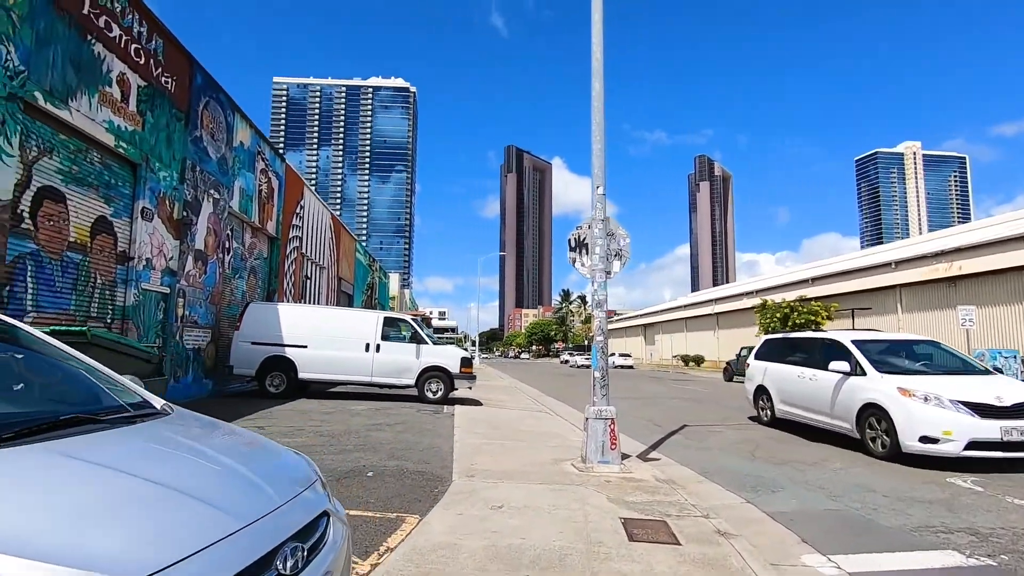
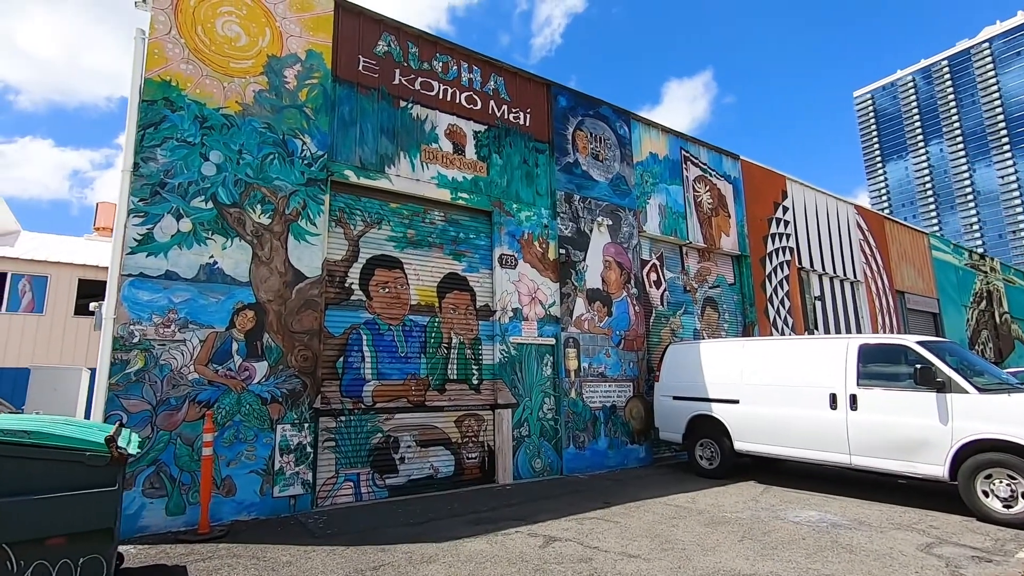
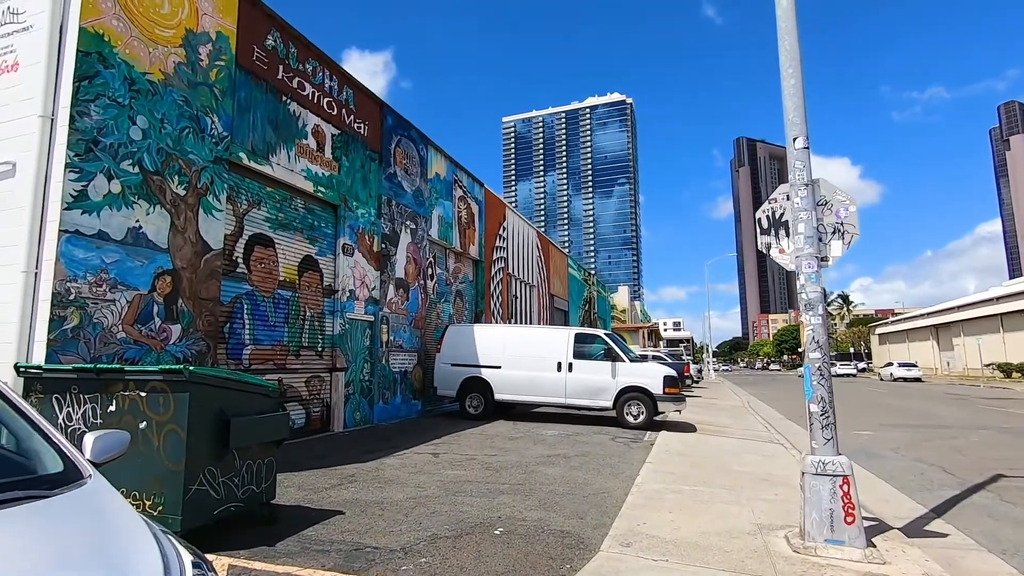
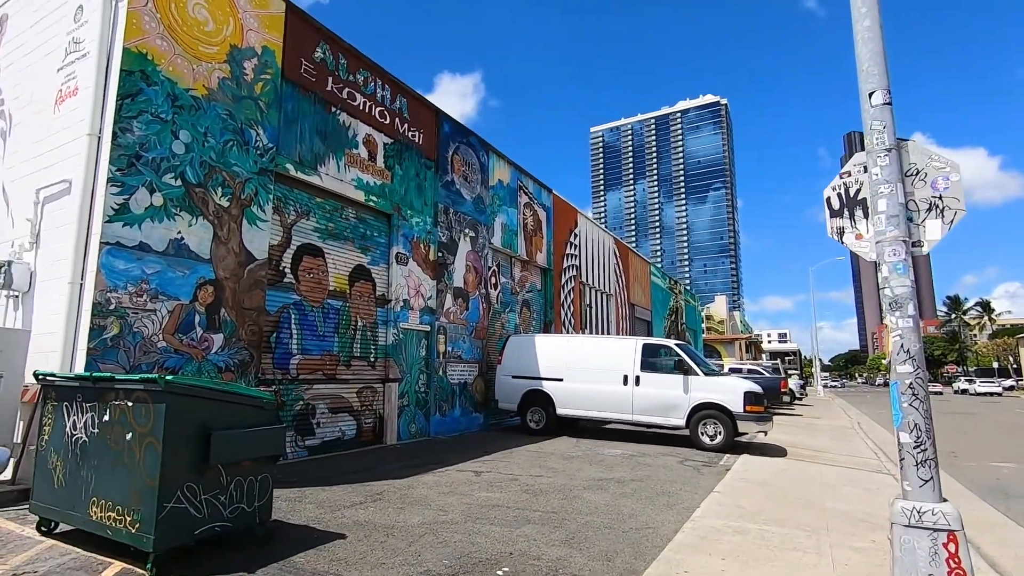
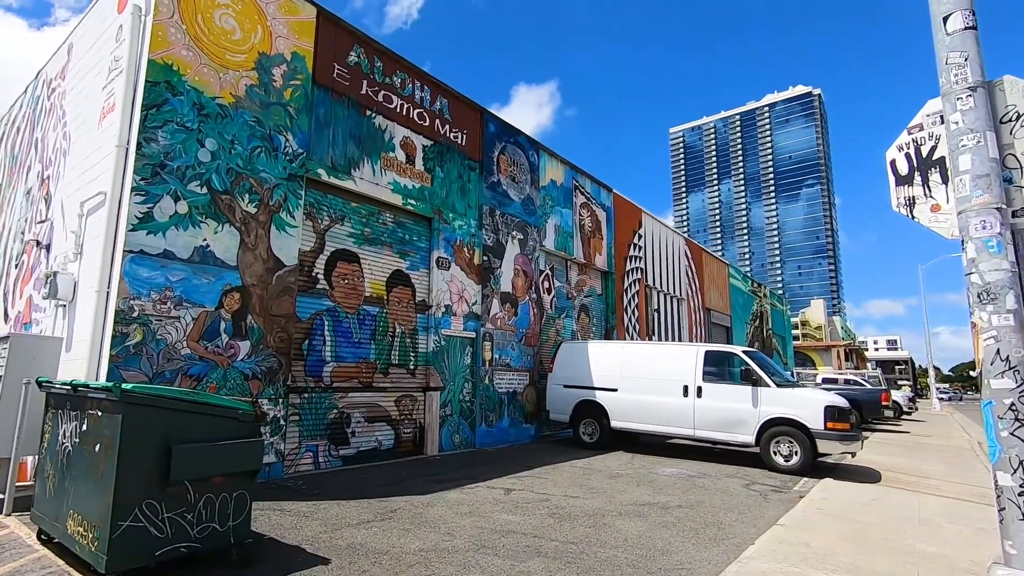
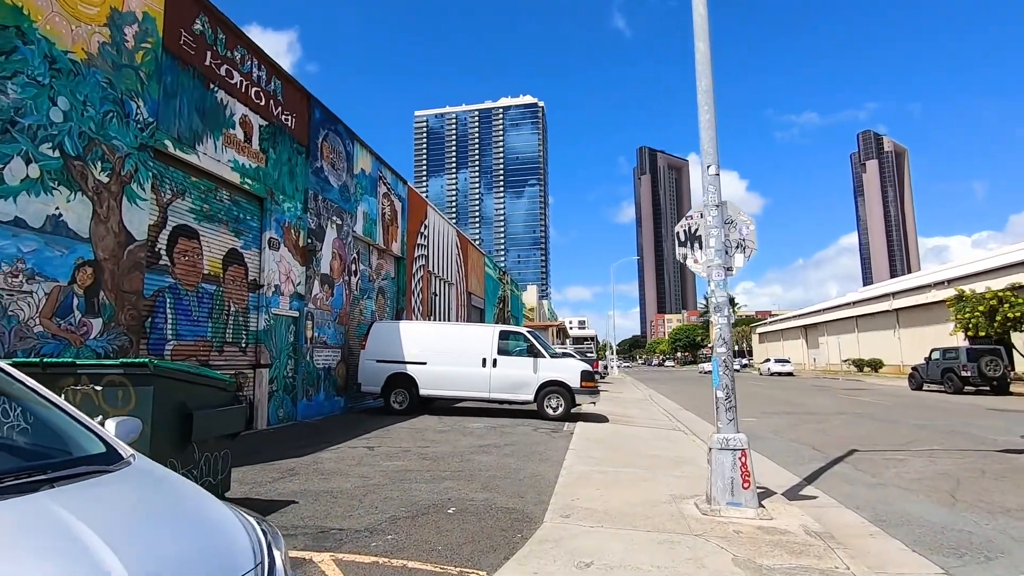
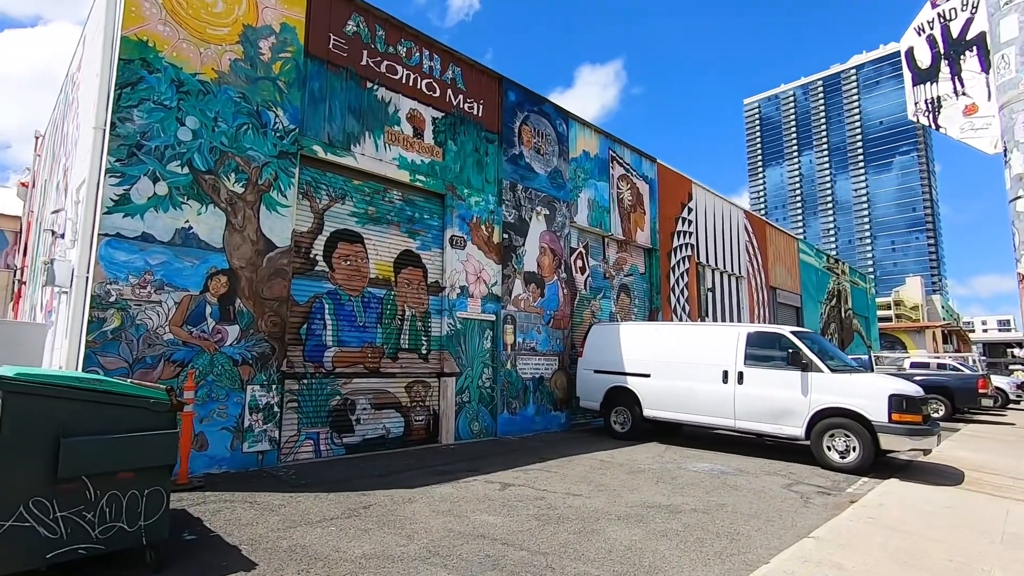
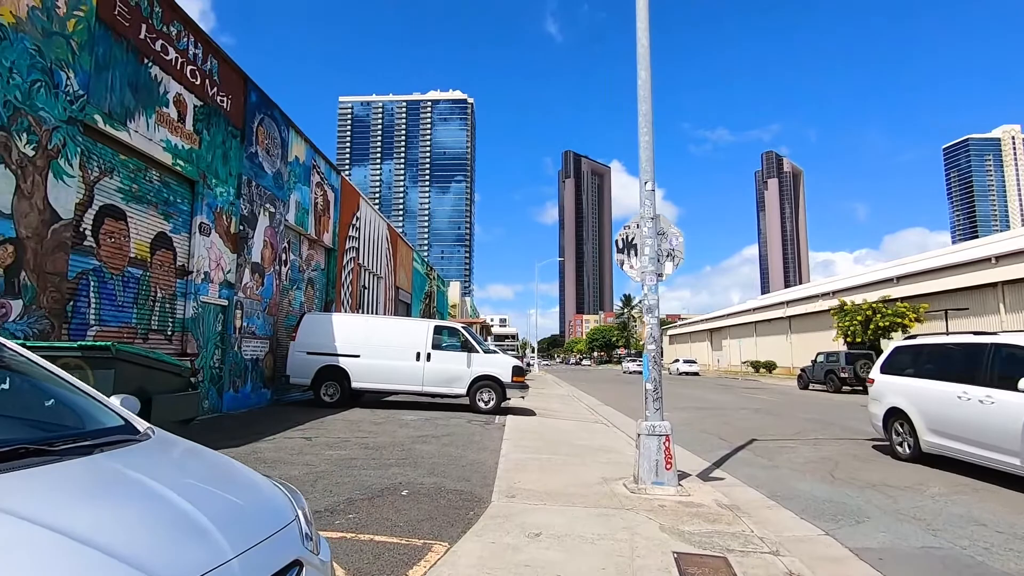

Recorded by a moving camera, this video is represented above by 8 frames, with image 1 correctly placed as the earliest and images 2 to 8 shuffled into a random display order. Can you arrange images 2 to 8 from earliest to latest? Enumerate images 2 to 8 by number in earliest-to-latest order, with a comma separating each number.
8, 6, 3, 4, 5, 7, 2
